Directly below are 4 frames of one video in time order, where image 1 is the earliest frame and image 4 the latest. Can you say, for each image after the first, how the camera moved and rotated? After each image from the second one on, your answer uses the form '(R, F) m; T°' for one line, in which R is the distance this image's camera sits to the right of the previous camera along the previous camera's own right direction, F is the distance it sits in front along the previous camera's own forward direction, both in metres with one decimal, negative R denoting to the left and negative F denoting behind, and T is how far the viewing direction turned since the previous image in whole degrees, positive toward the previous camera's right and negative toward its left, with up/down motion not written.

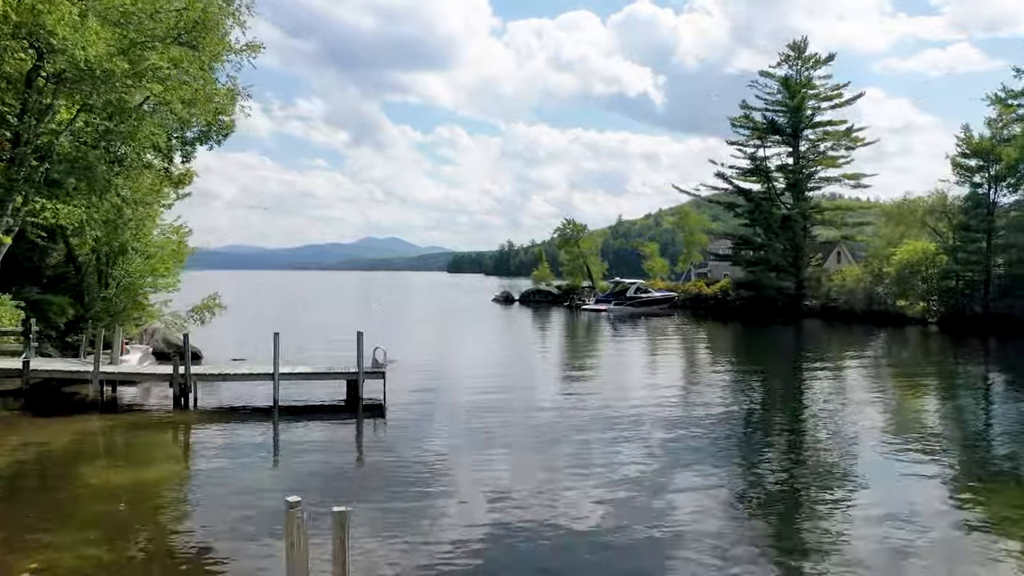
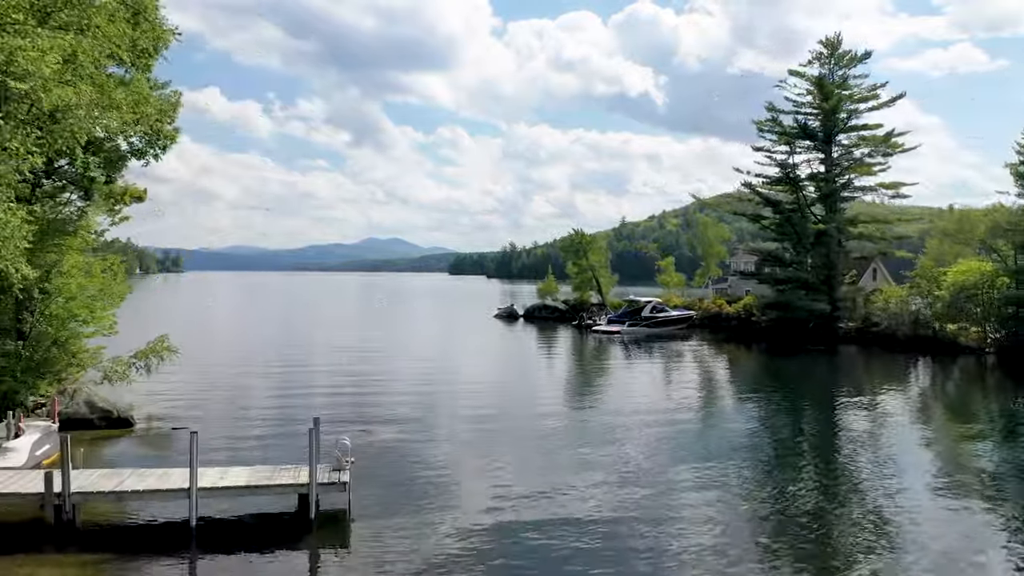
(-0.1, +4.0) m; 0°
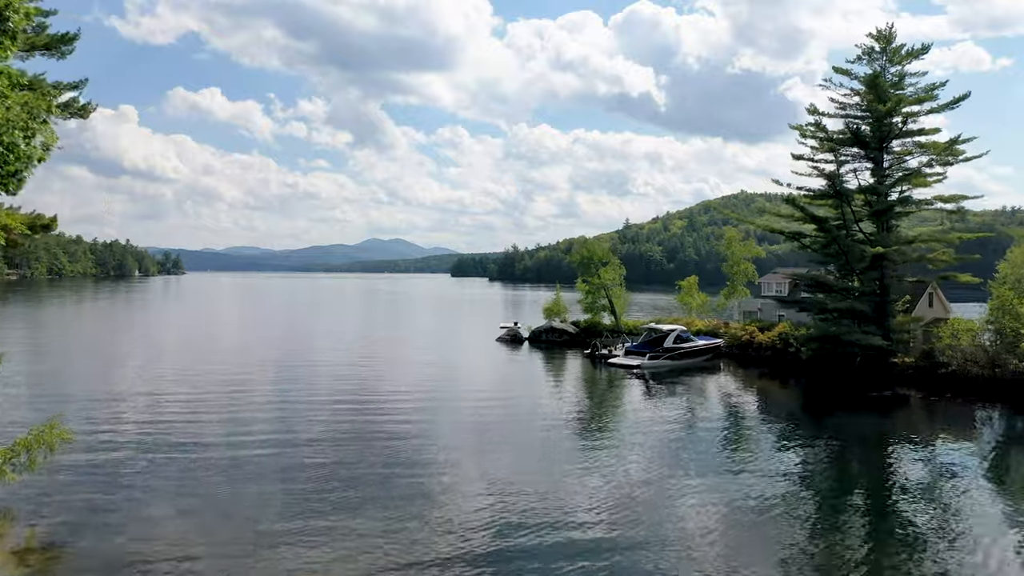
(-0.1, +5.1) m; 0°
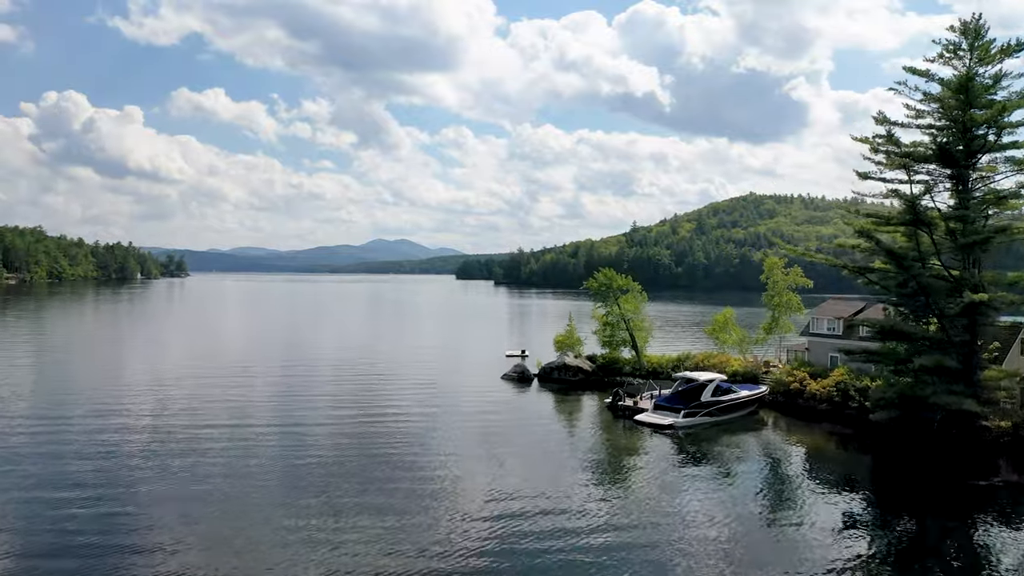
(-0.1, +5.9) m; 0°
